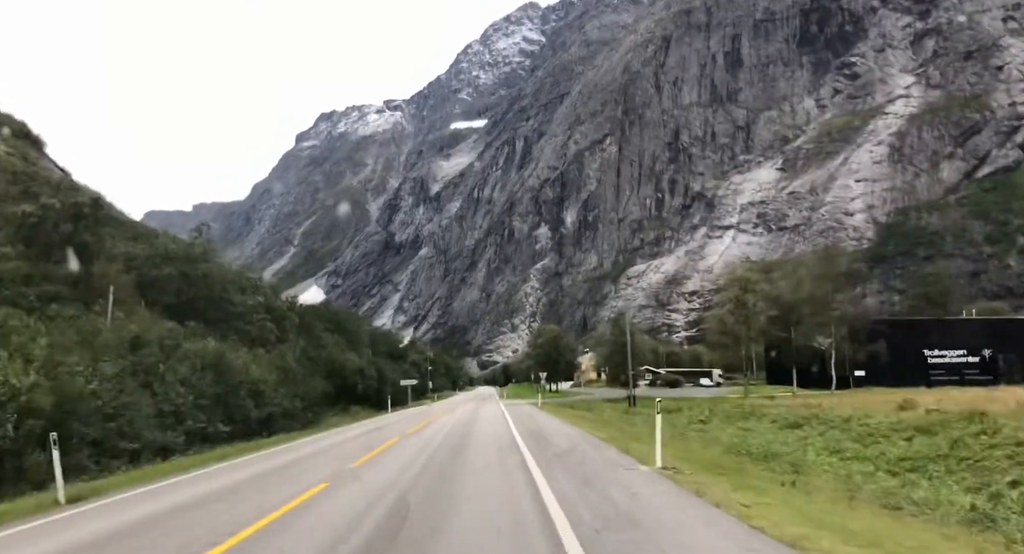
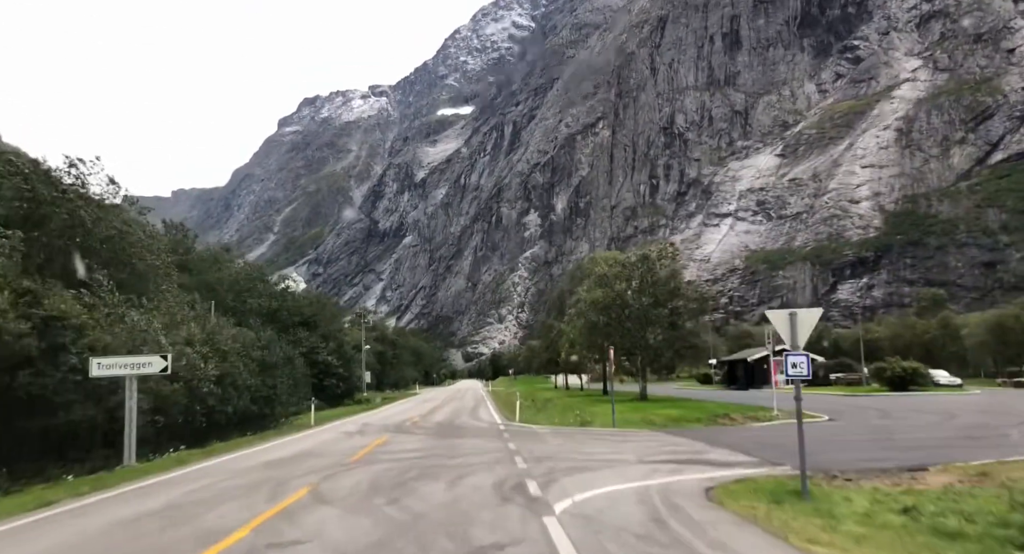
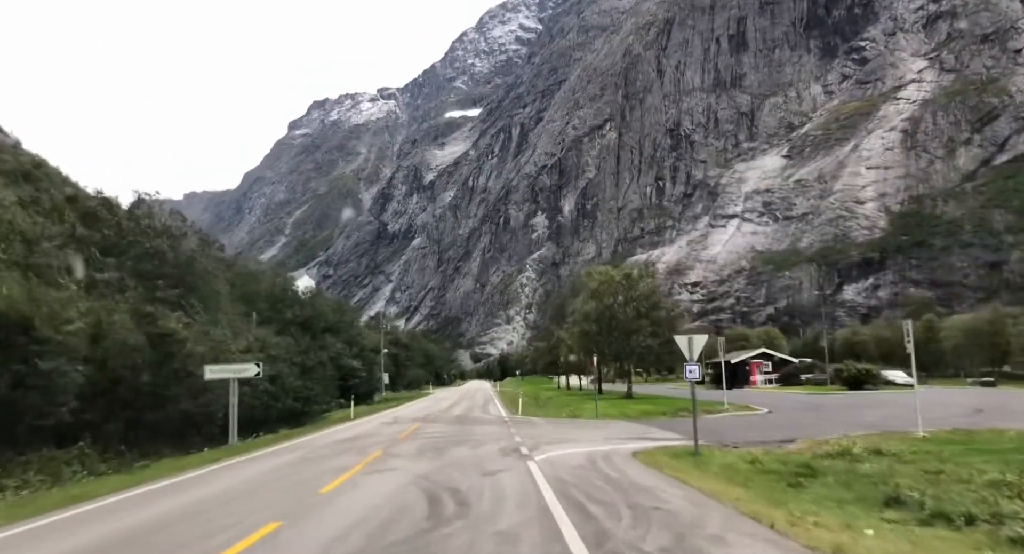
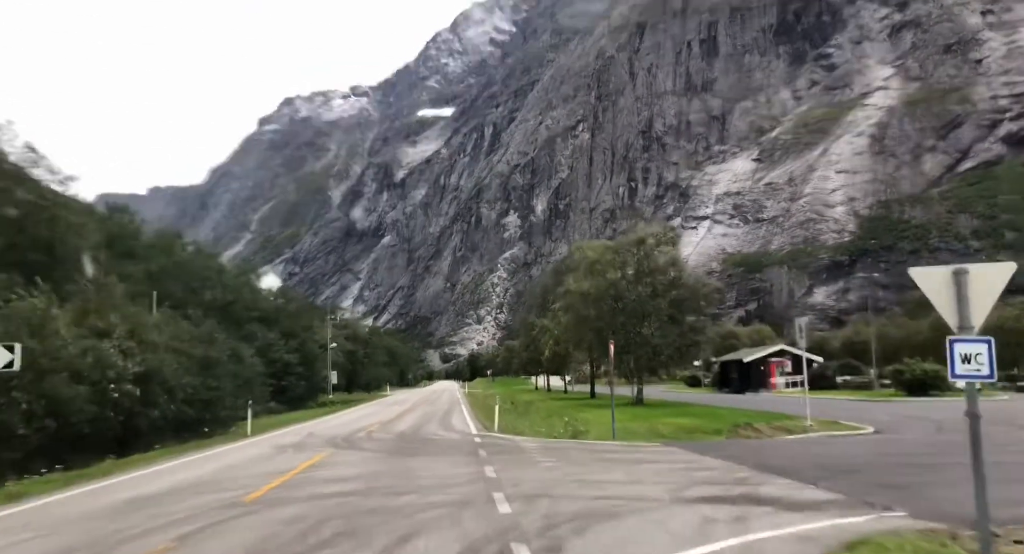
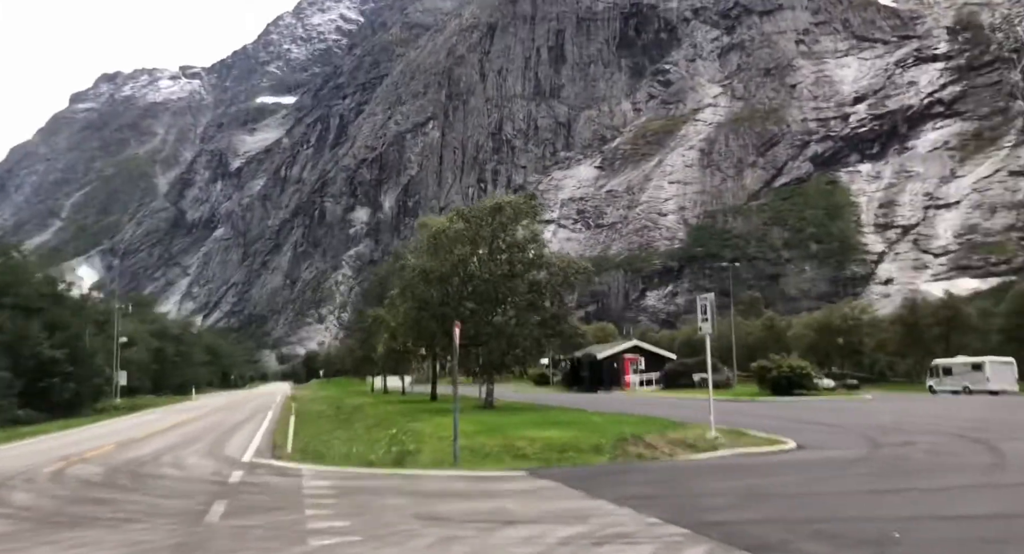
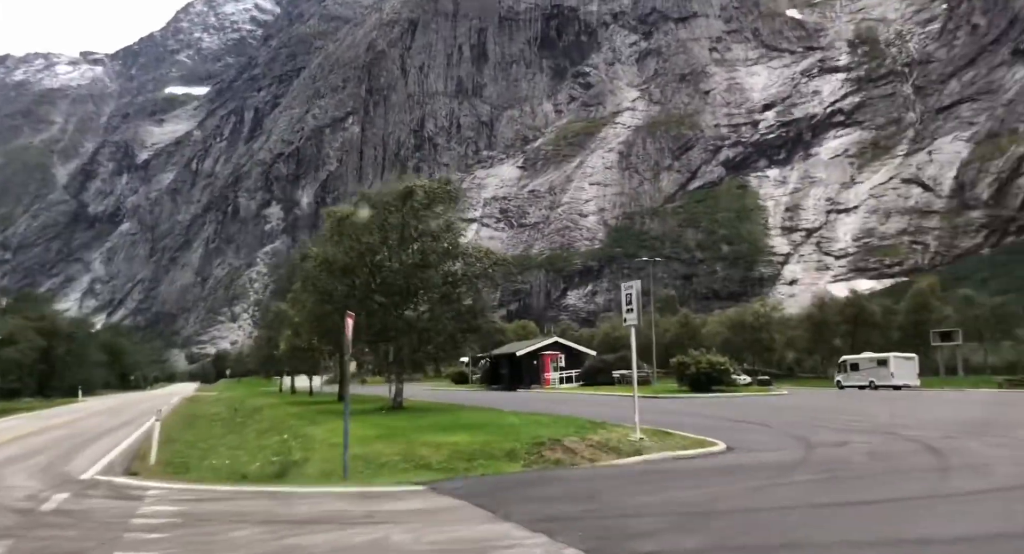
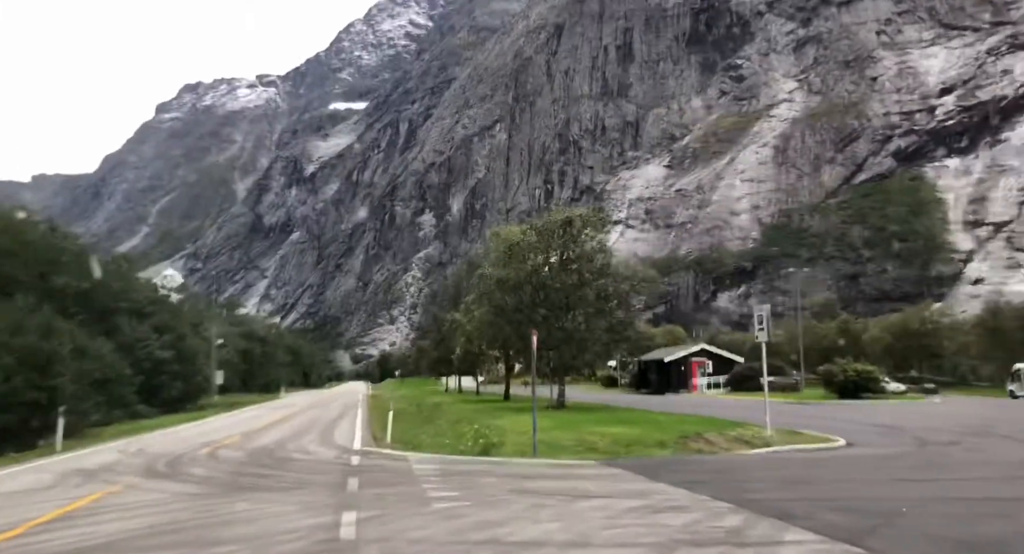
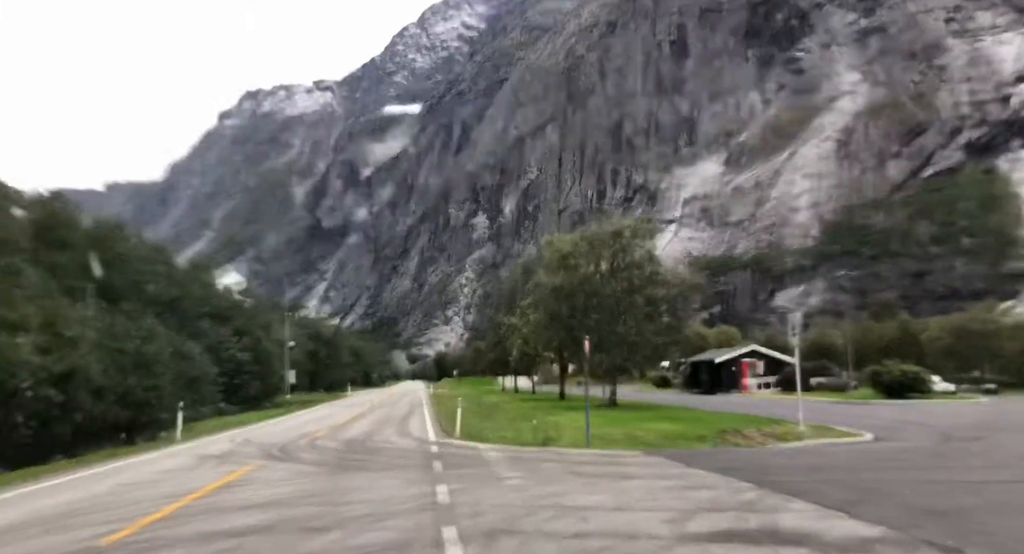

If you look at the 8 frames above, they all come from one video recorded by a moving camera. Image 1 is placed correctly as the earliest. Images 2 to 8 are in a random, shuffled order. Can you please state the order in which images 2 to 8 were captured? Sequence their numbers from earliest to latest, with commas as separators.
3, 2, 4, 8, 7, 5, 6
